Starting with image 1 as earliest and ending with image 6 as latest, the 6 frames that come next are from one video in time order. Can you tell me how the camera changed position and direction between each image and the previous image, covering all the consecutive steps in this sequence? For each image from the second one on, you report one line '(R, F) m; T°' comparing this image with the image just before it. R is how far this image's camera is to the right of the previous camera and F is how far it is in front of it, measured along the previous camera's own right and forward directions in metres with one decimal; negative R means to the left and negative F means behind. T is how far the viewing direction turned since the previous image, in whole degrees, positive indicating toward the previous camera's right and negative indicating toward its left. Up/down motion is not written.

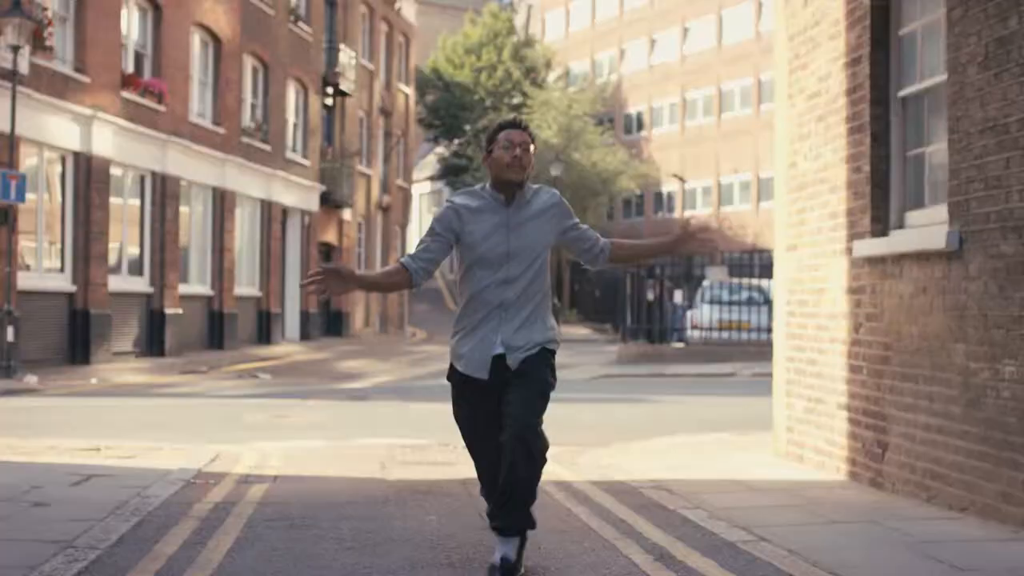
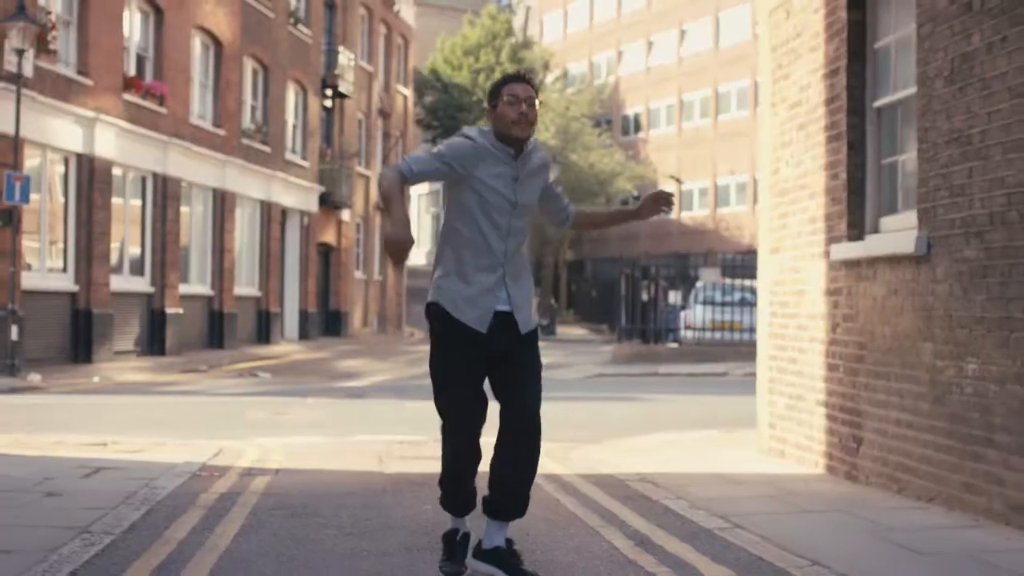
(0.0, -0.3) m; 0°
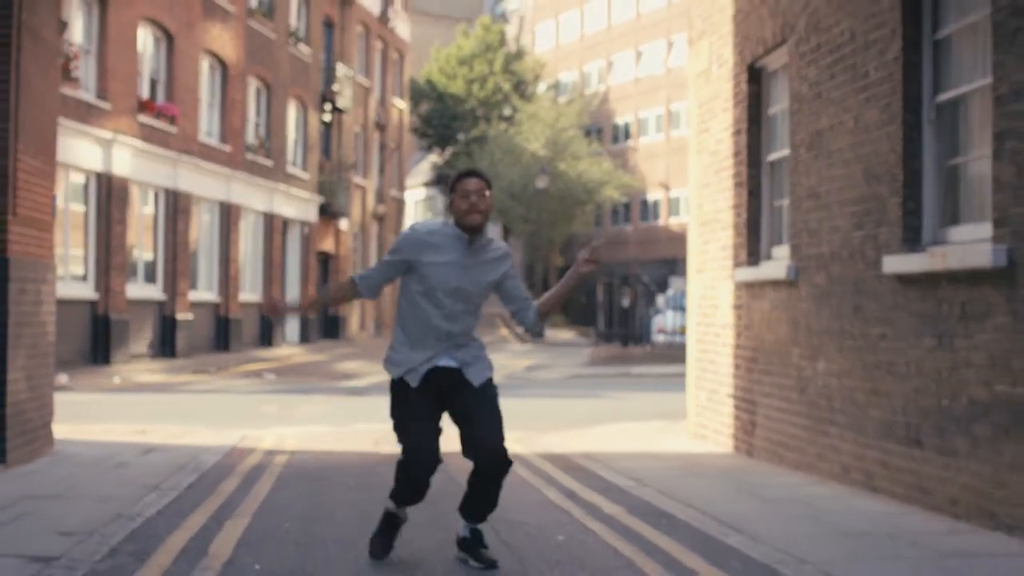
(+0.2, -2.0) m; 0°
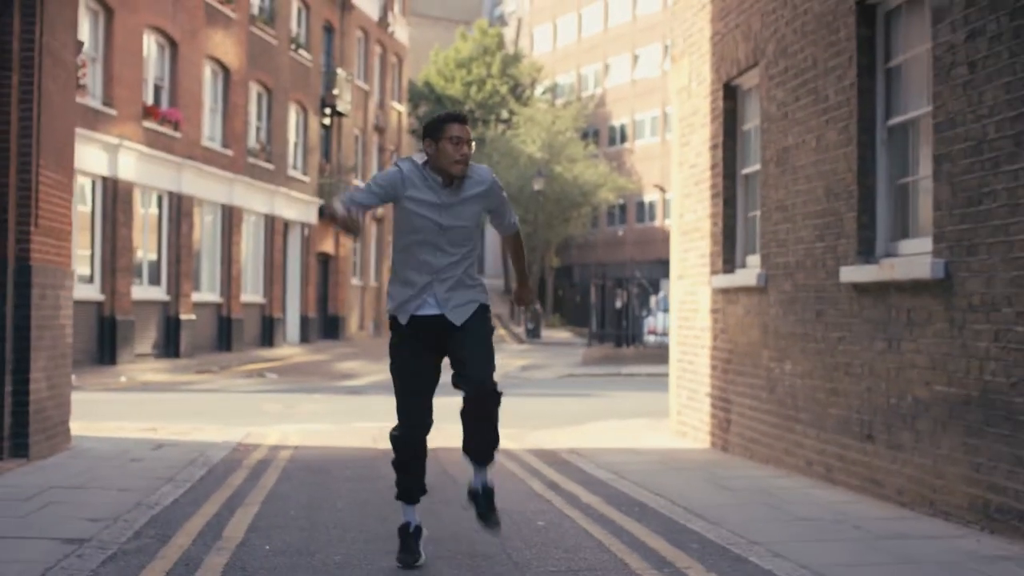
(+0.1, -0.6) m; 0°
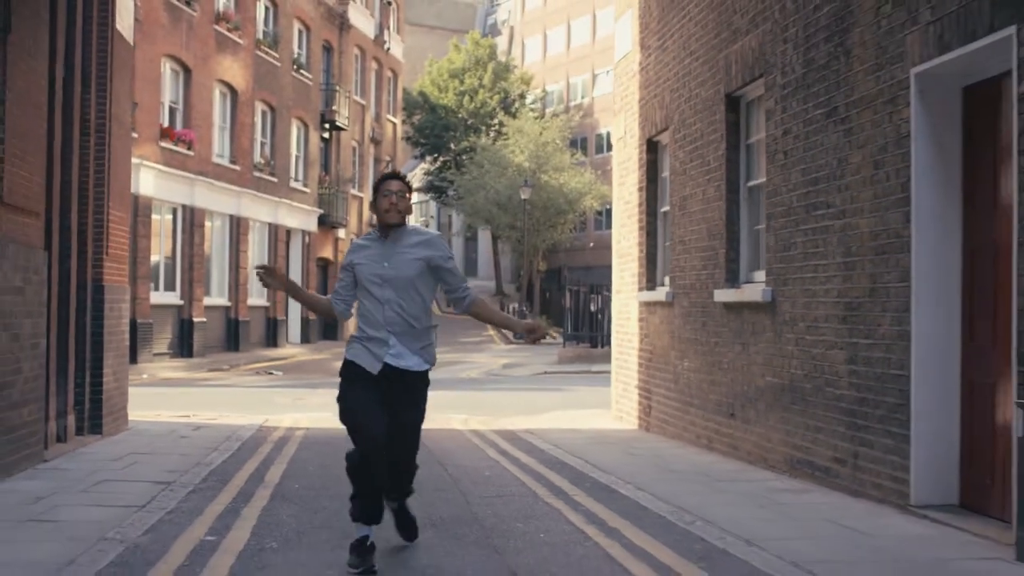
(+0.3, -2.7) m; 0°
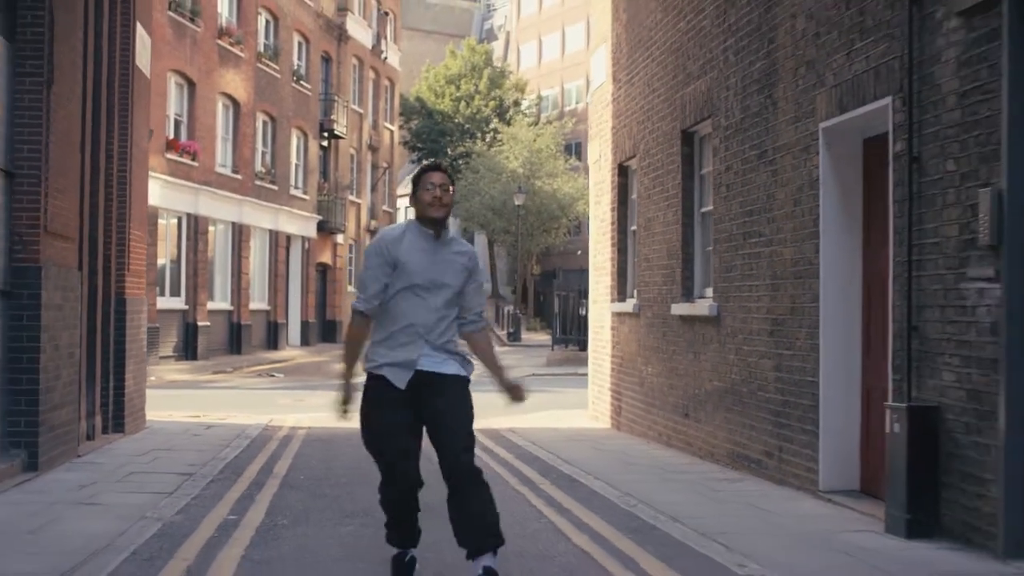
(+0.2, -1.3) m; 0°
